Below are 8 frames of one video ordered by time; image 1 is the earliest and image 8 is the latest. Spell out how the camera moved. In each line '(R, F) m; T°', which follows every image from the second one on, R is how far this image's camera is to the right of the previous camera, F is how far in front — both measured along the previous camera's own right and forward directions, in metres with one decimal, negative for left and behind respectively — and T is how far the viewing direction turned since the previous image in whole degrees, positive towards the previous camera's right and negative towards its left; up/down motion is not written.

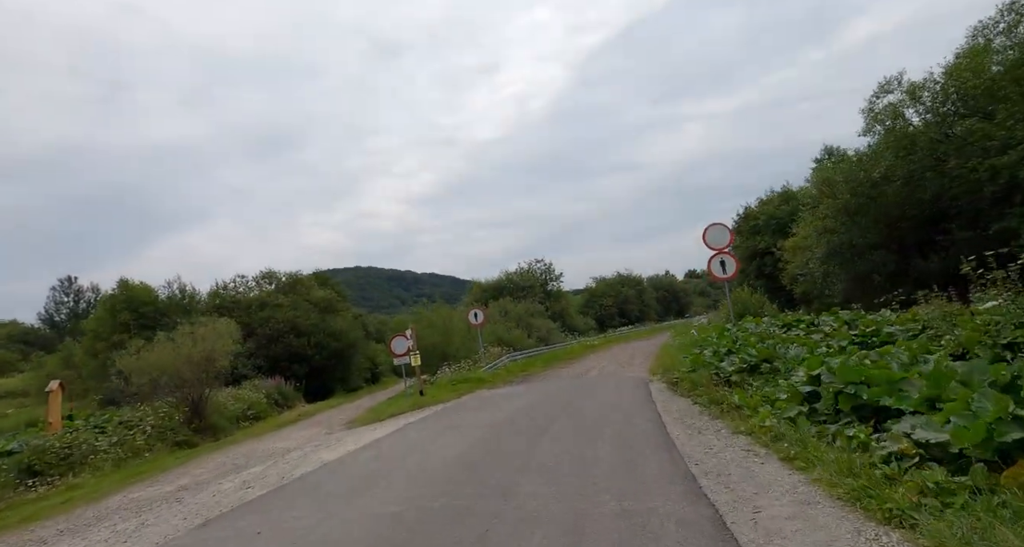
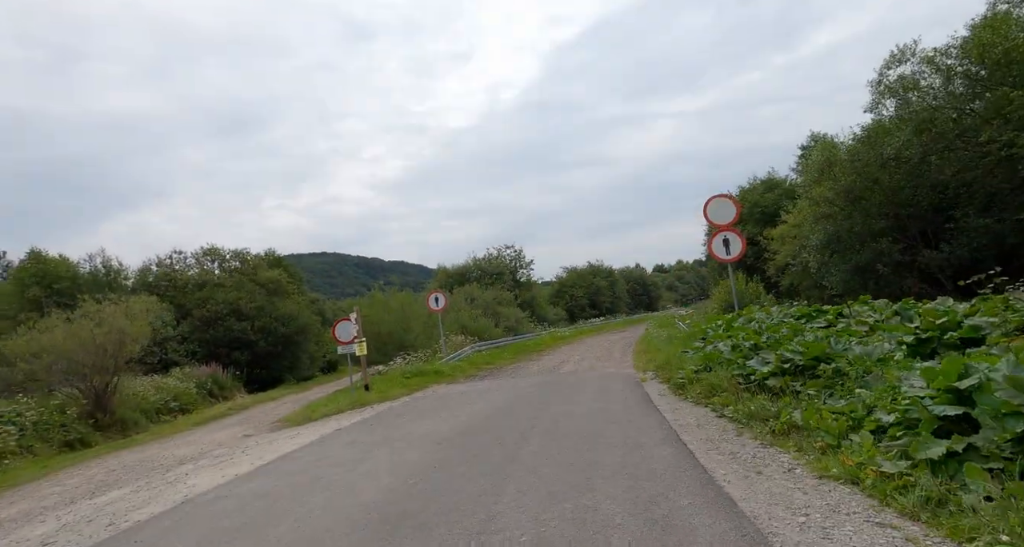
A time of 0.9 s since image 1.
(+0.1, +2.8) m; +2°
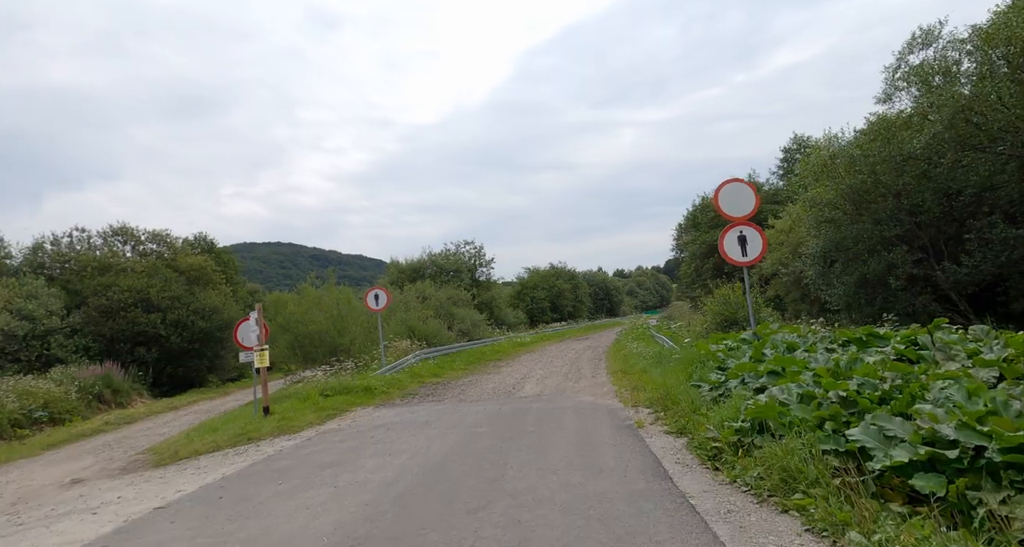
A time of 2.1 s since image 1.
(+0.1, +3.6) m; +3°
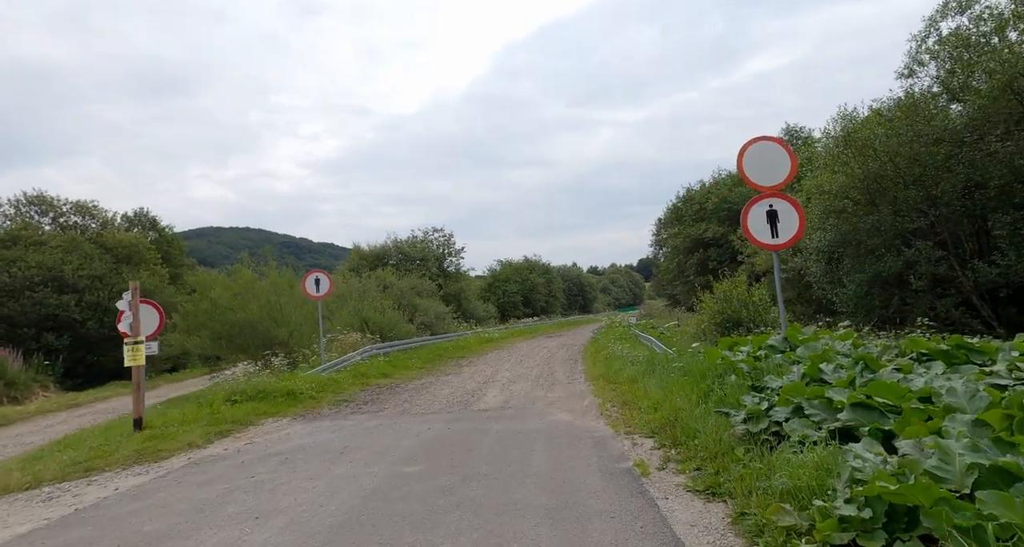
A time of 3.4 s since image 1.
(+0.2, +2.9) m; +2°
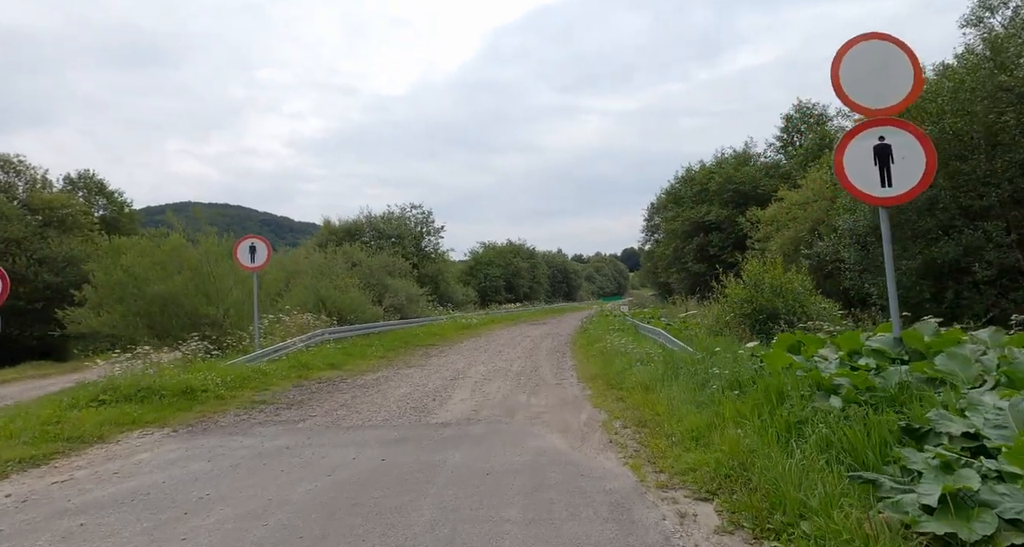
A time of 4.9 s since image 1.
(+0.1, +3.1) m; +1°
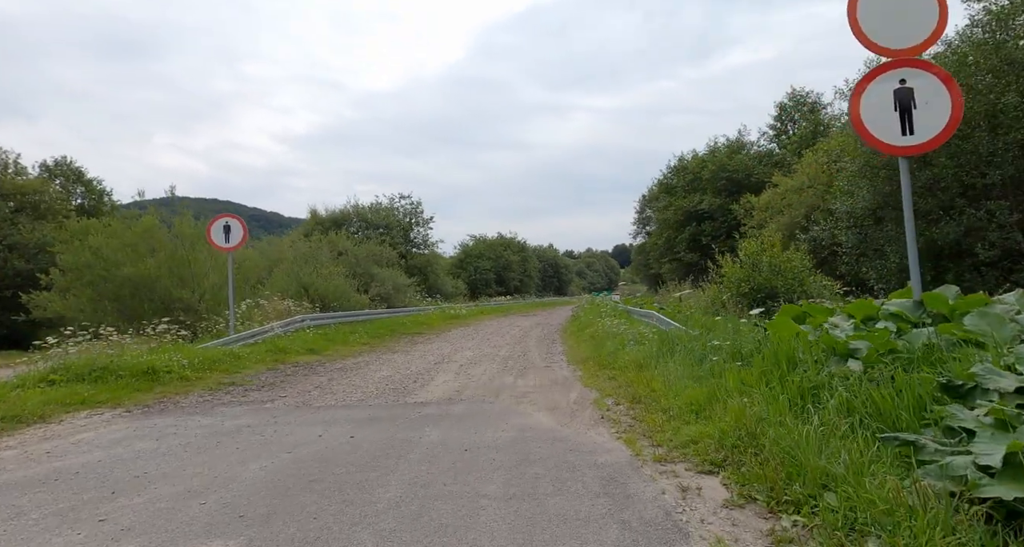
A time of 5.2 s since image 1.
(+0.1, +0.6) m; +1°
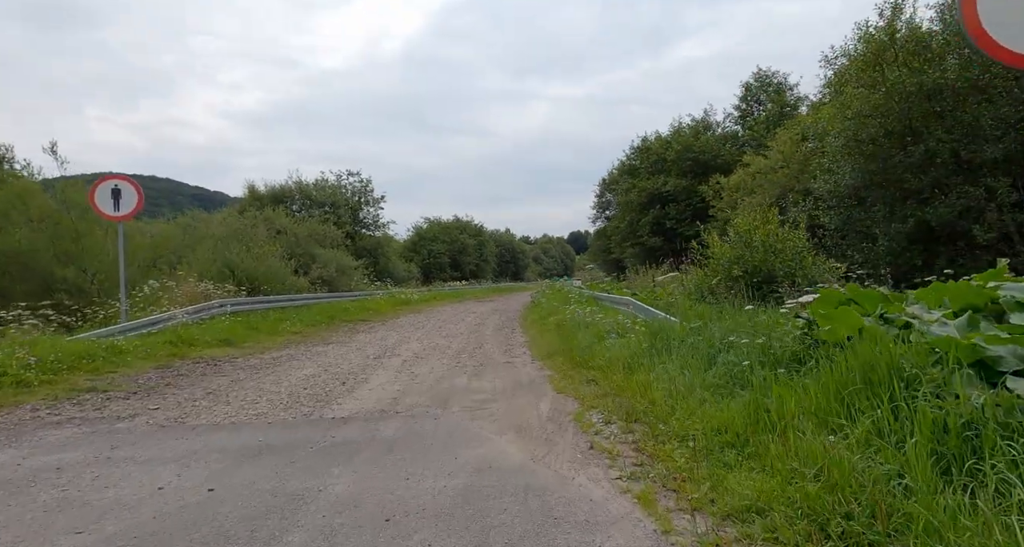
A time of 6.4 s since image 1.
(0.0, +1.9) m; +4°
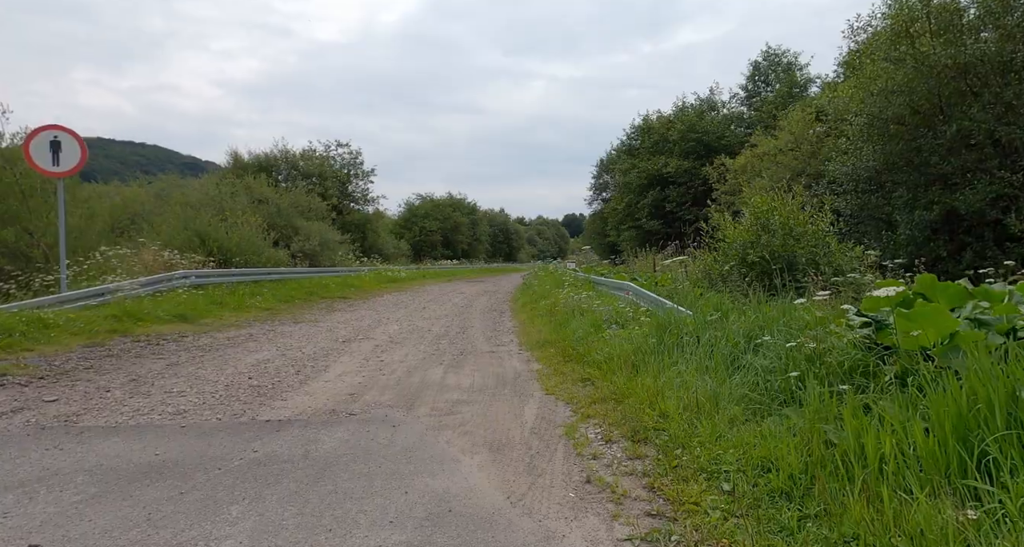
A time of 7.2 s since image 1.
(+0.1, +1.1) m; +1°
